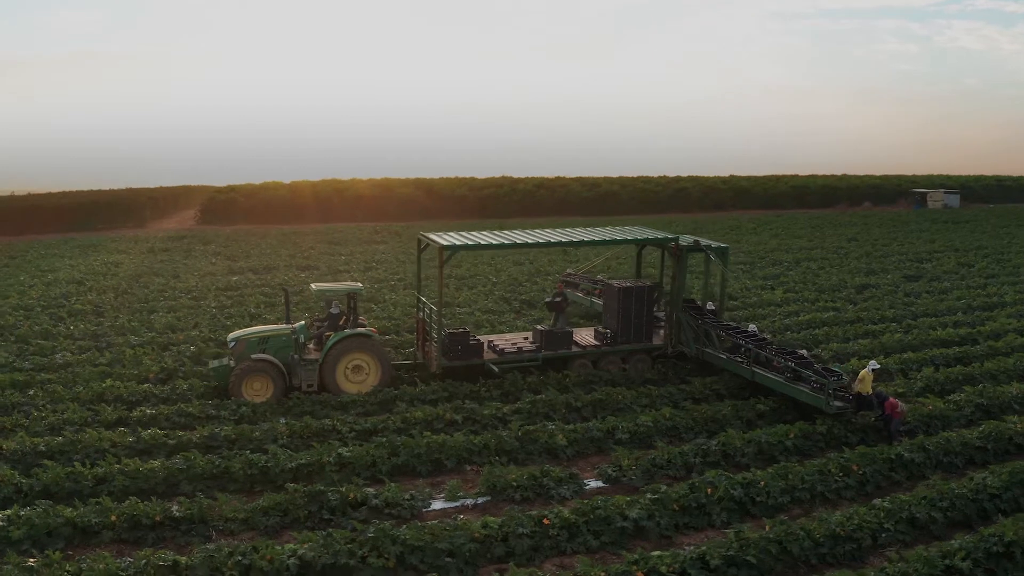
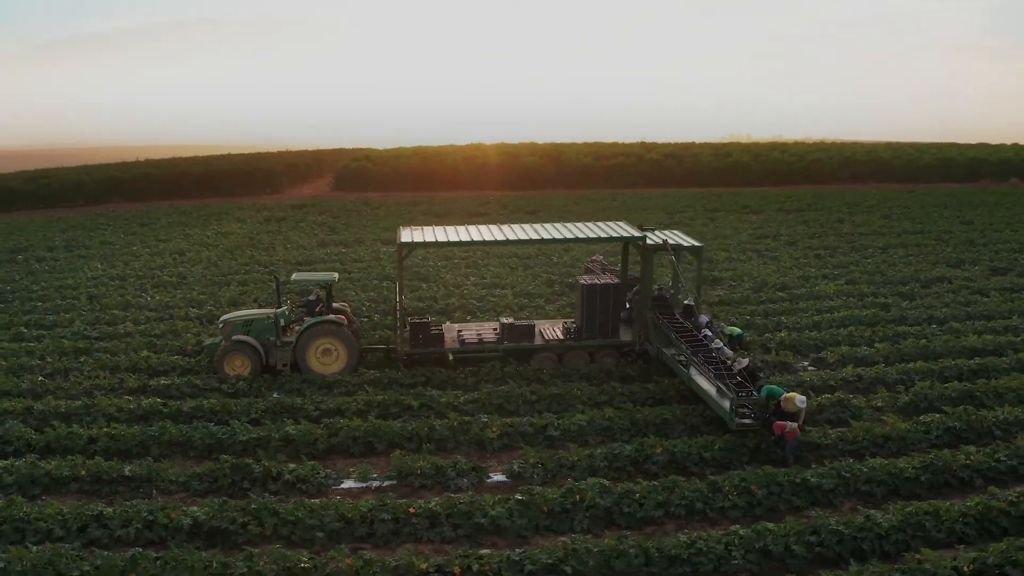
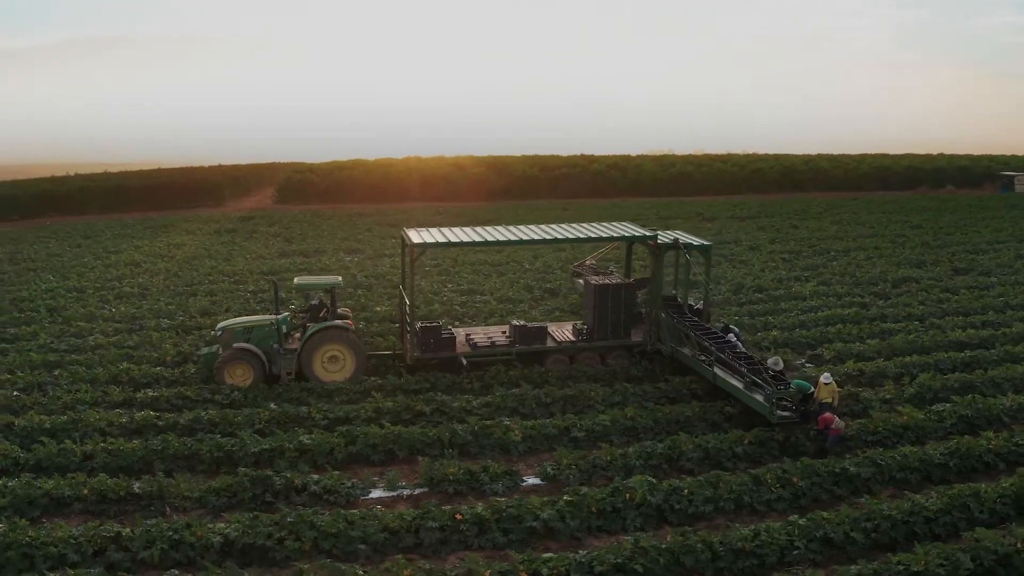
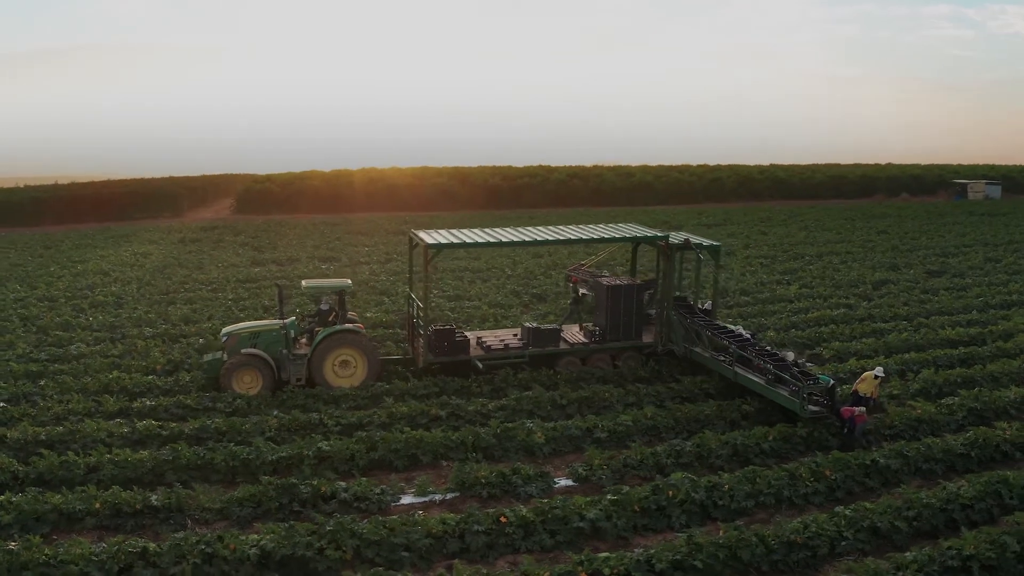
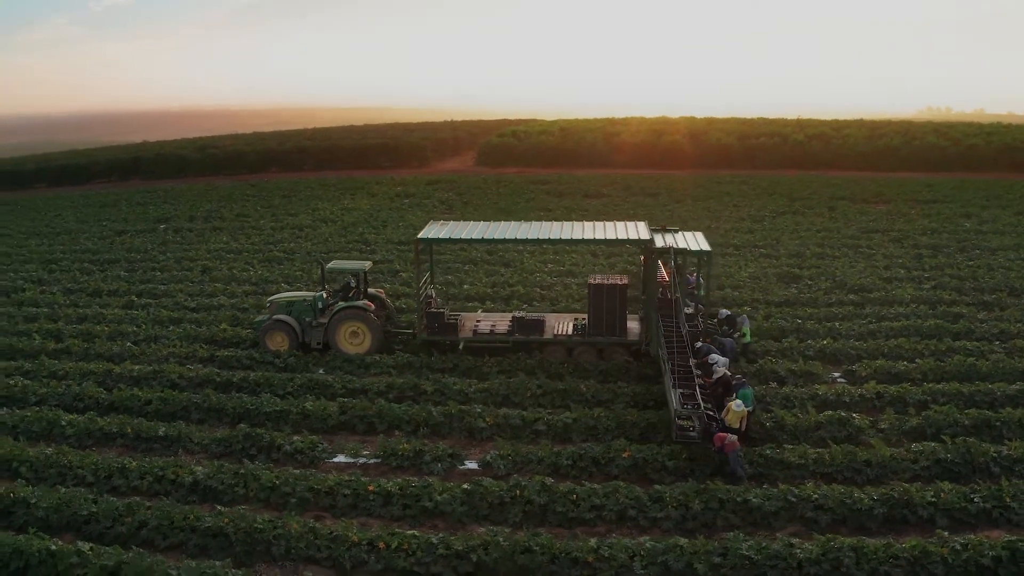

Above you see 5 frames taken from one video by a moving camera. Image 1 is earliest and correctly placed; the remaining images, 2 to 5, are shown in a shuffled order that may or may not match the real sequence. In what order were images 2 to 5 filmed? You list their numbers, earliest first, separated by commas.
4, 3, 2, 5
